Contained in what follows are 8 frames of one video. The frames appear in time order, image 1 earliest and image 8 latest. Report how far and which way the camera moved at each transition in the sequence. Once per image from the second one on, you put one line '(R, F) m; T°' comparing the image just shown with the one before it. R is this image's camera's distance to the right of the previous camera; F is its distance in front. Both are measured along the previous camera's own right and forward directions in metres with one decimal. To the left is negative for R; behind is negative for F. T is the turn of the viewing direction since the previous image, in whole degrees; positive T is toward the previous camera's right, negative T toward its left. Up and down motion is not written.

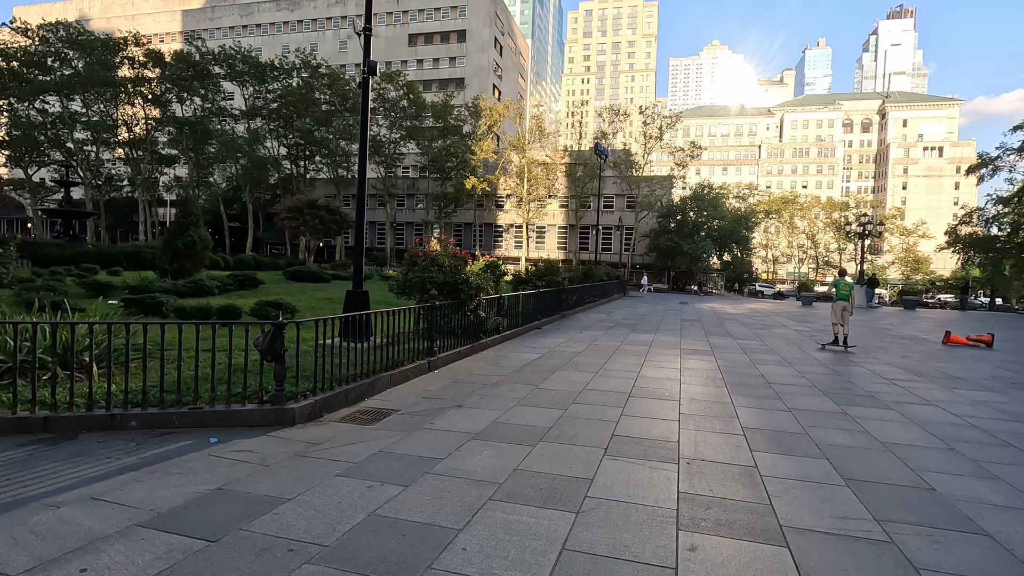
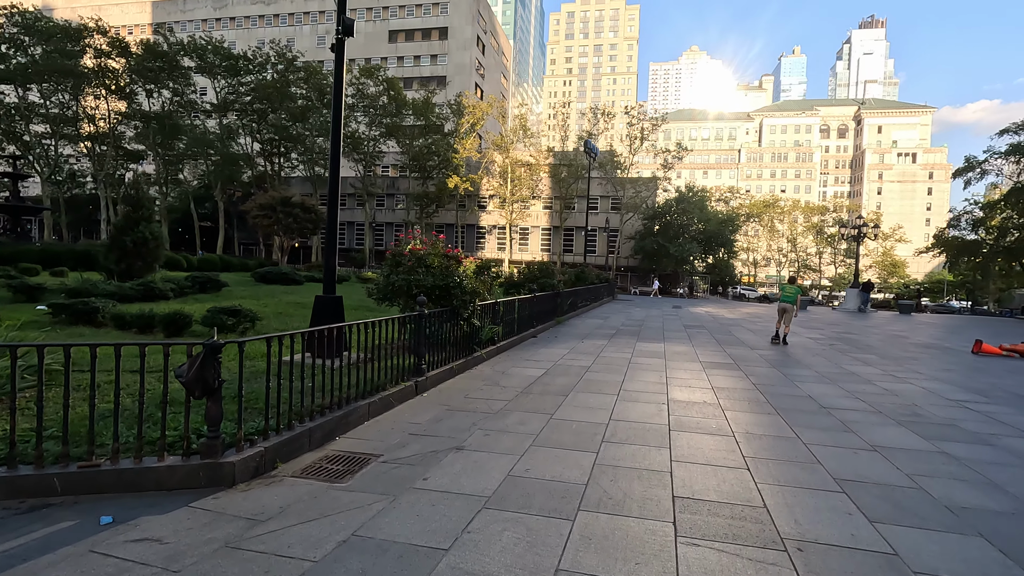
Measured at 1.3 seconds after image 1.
(-0.3, +1.4) m; +2°
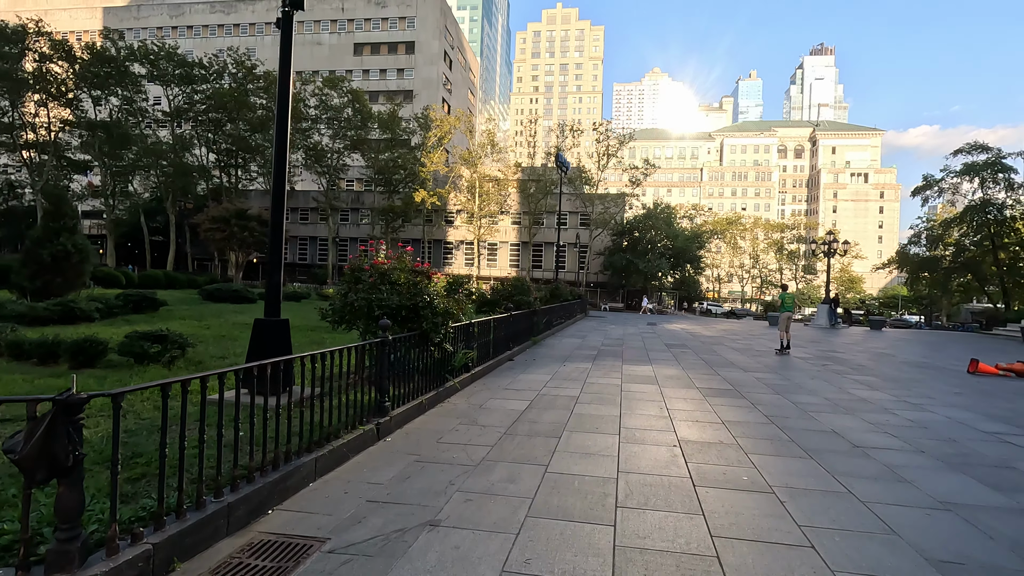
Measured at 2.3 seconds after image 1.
(-0.2, +1.1) m; +4°
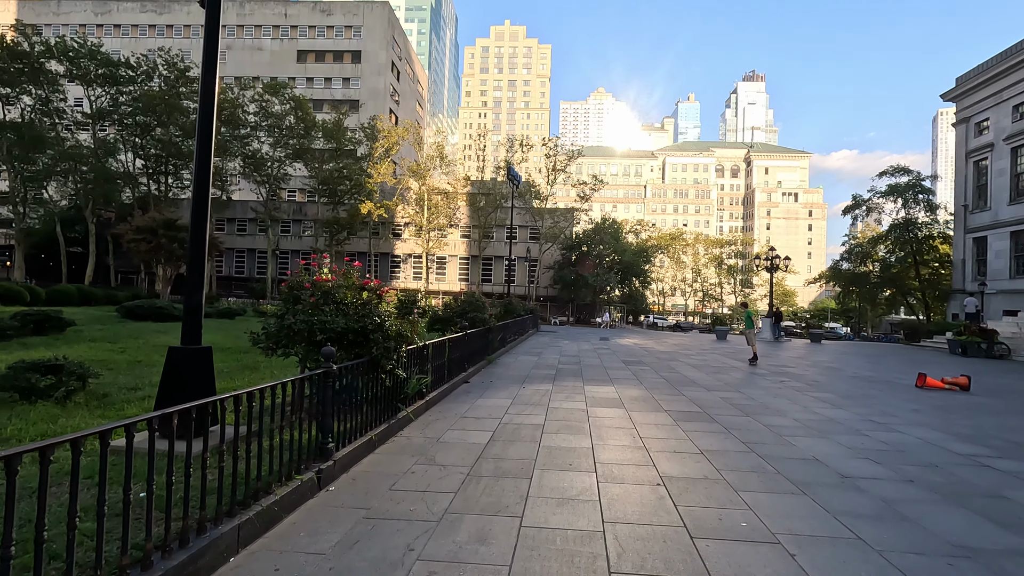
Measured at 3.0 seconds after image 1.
(-0.2, +0.7) m; +6°
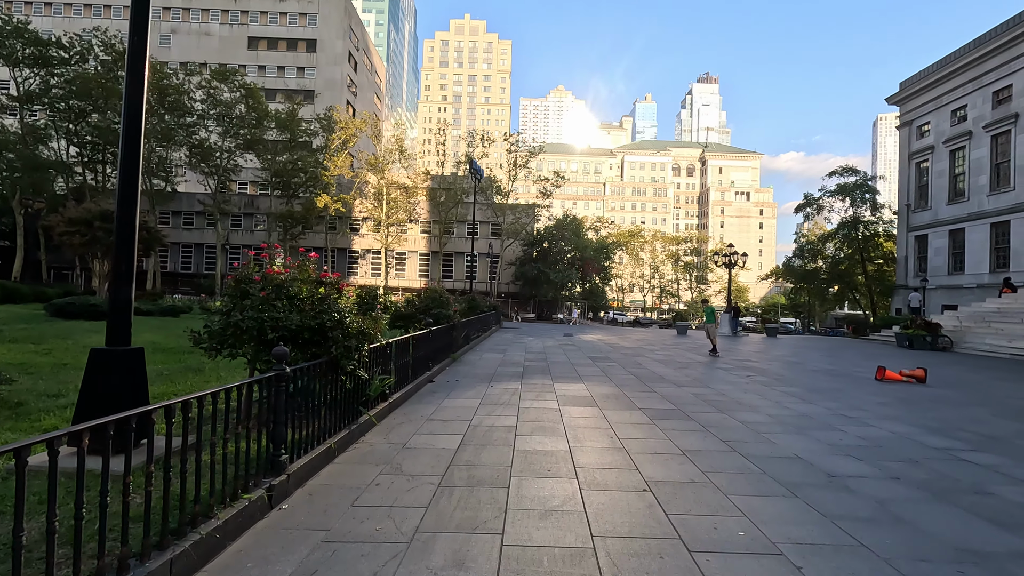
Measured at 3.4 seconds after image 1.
(-0.1, +0.4) m; +4°
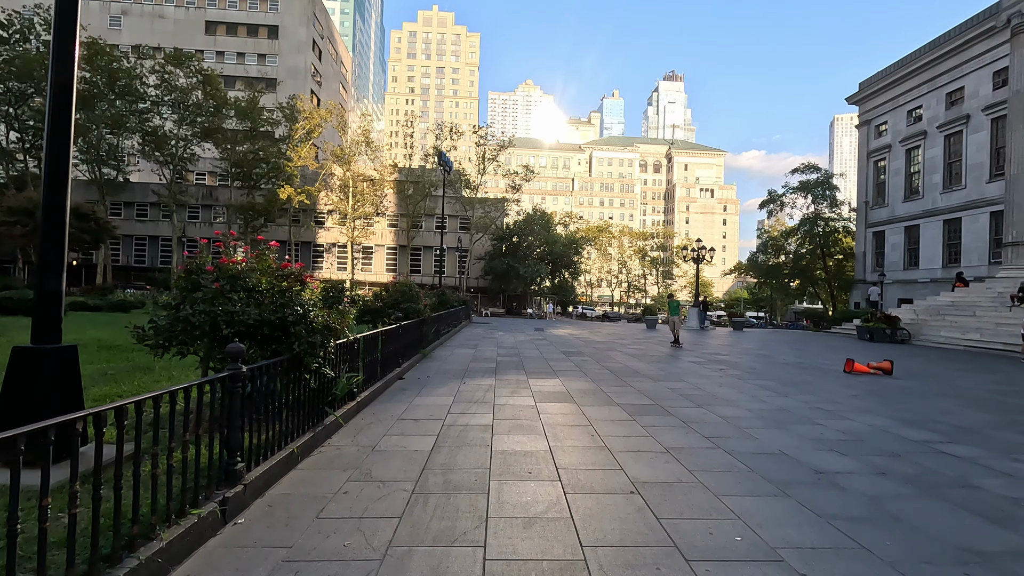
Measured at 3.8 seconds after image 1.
(-0.1, +0.3) m; +3°
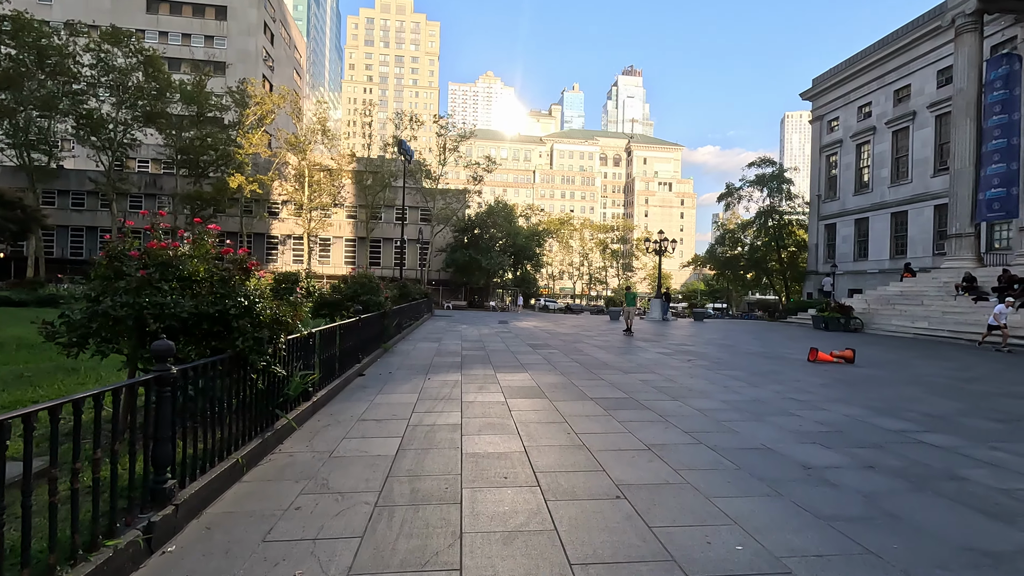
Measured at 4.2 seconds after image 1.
(-0.1, +0.5) m; +4°
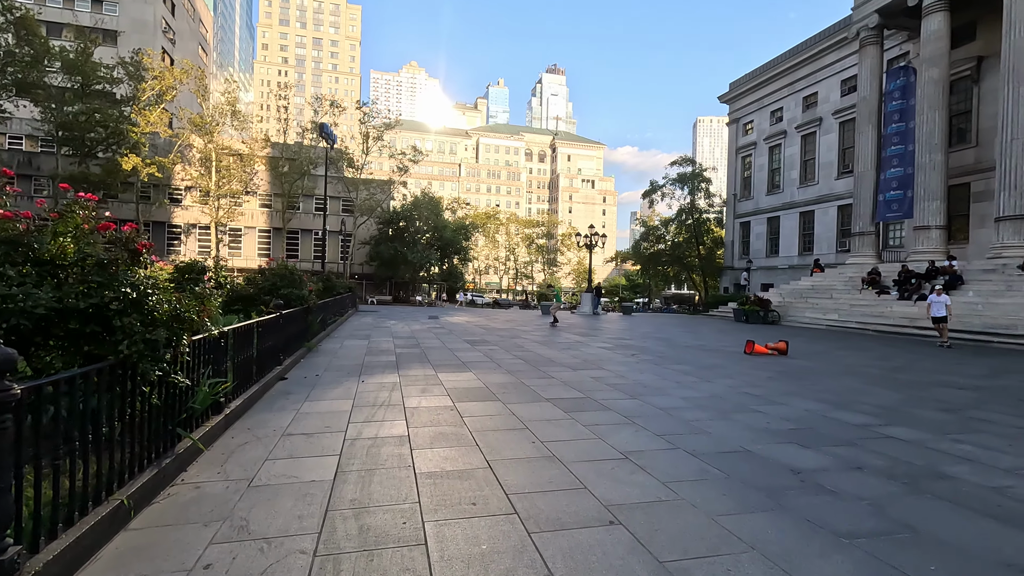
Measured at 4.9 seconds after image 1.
(-0.3, +0.8) m; +8°
